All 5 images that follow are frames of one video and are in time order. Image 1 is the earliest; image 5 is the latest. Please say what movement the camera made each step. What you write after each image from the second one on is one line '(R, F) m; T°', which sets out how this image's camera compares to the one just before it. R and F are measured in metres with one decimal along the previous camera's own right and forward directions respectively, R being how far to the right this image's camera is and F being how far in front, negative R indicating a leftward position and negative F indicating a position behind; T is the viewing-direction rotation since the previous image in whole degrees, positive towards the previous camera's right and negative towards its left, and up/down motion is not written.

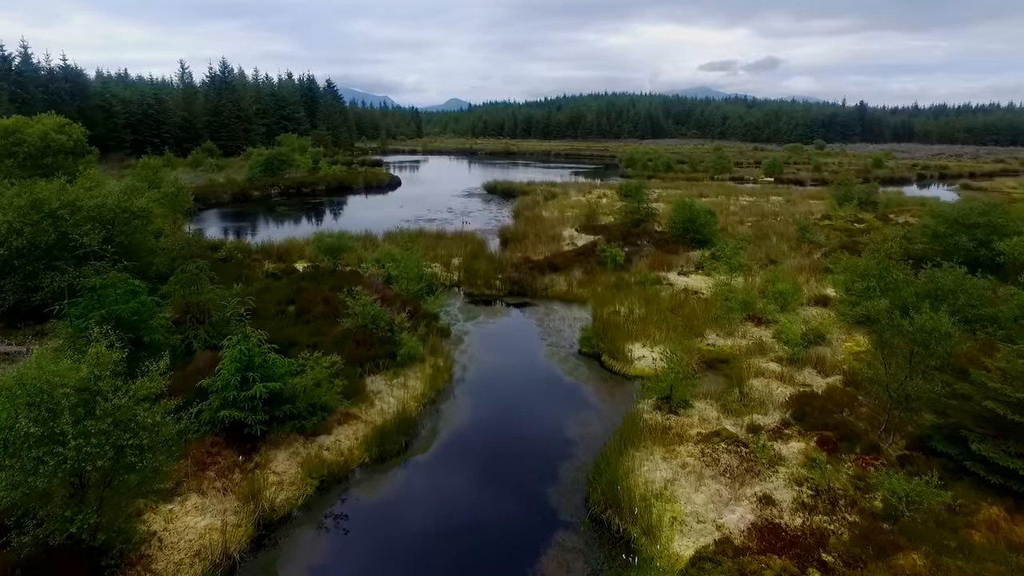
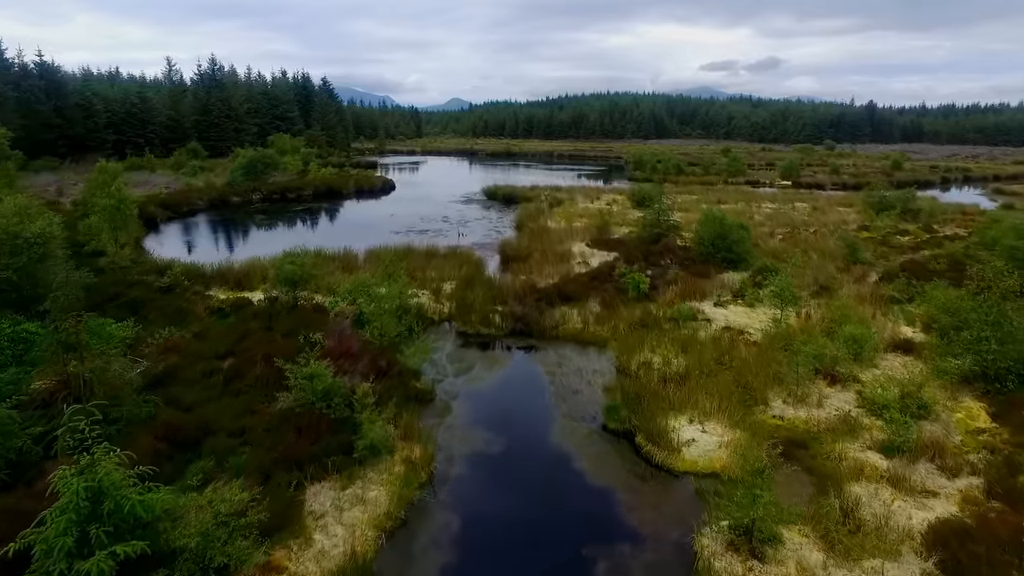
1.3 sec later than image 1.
(0.0, +2.9) m; 0°
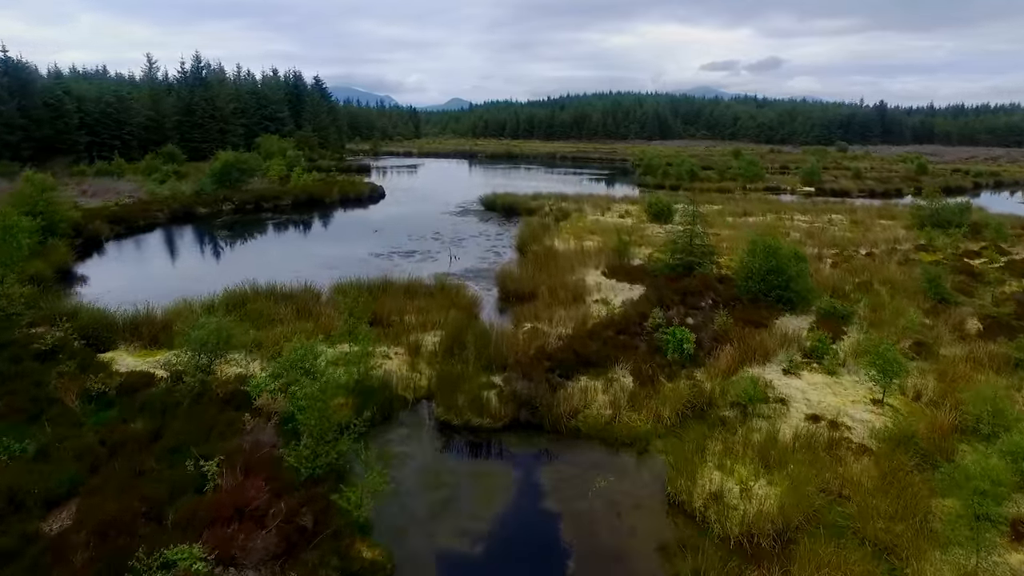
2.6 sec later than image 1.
(0.0, +3.7) m; 0°
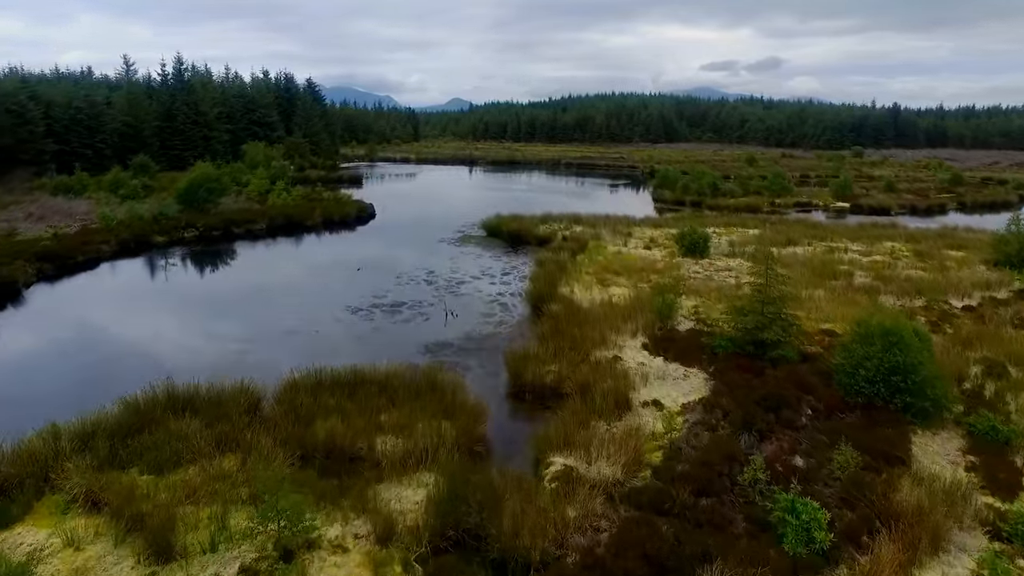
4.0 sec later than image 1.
(-0.3, +4.2) m; 0°
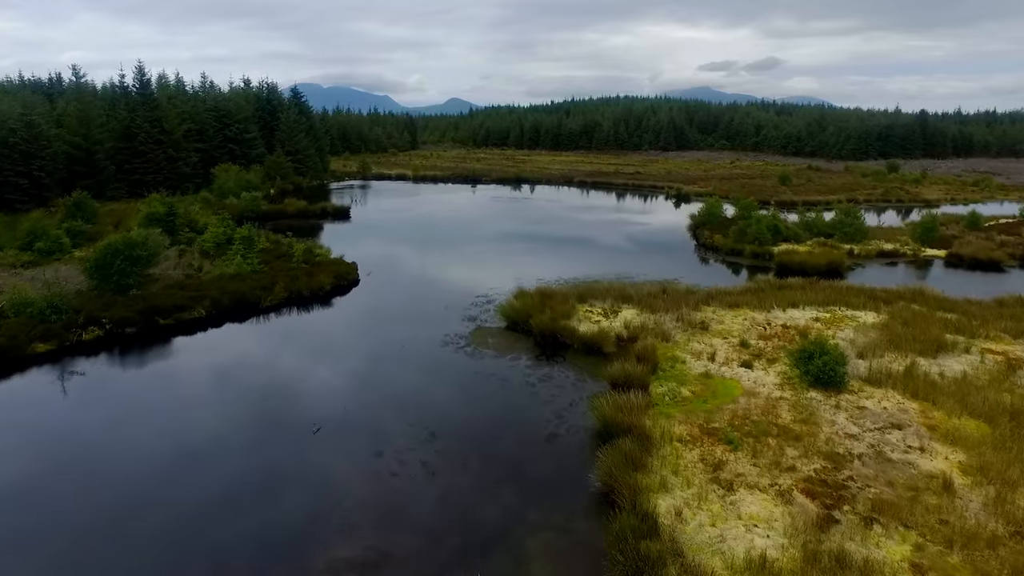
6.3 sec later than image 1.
(-1.0, +7.9) m; 0°
